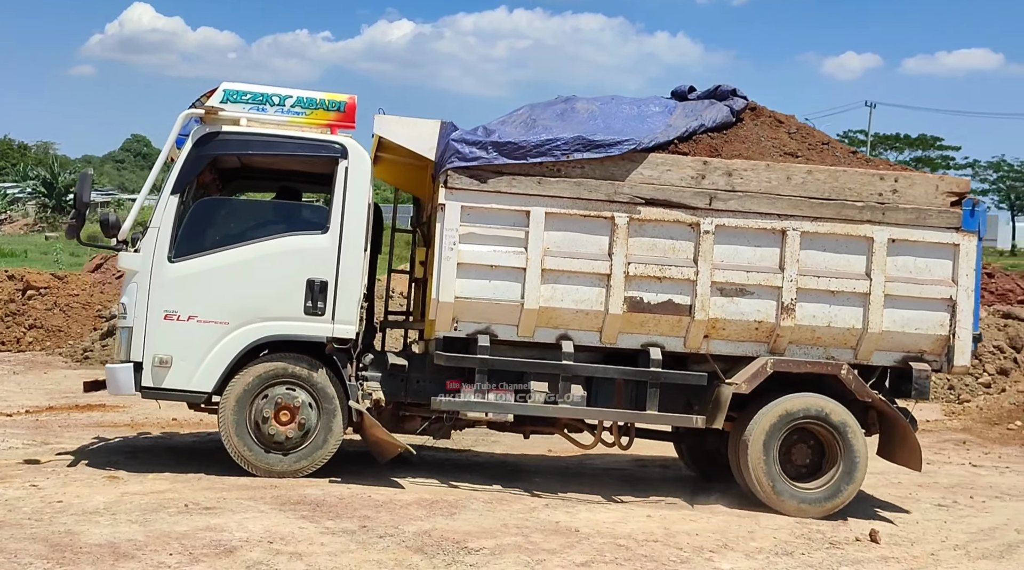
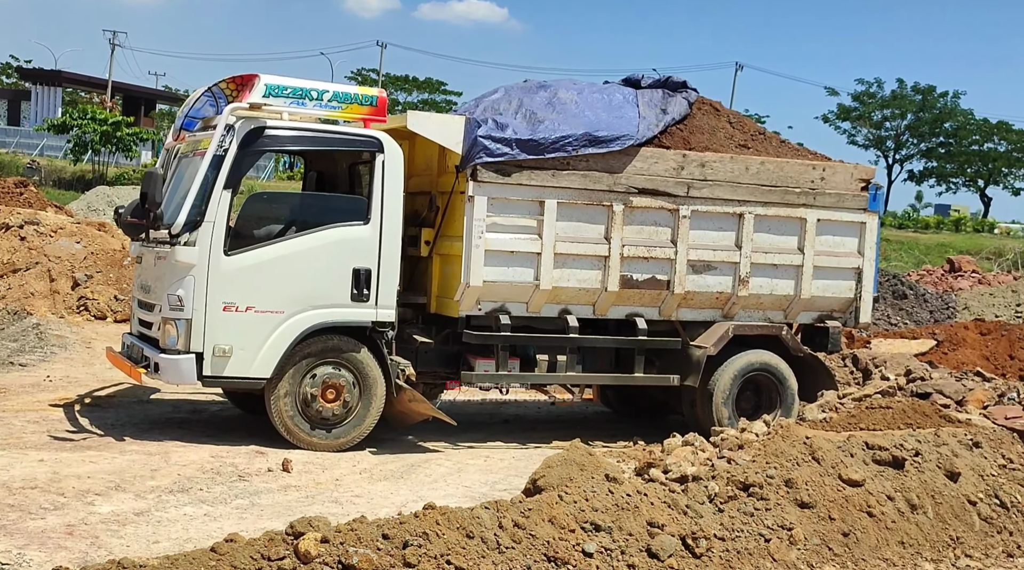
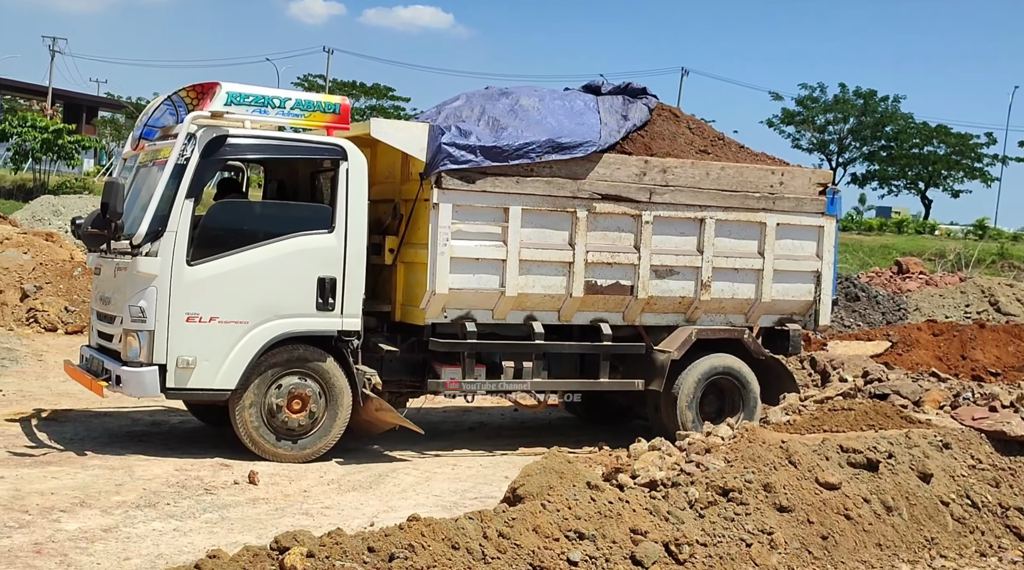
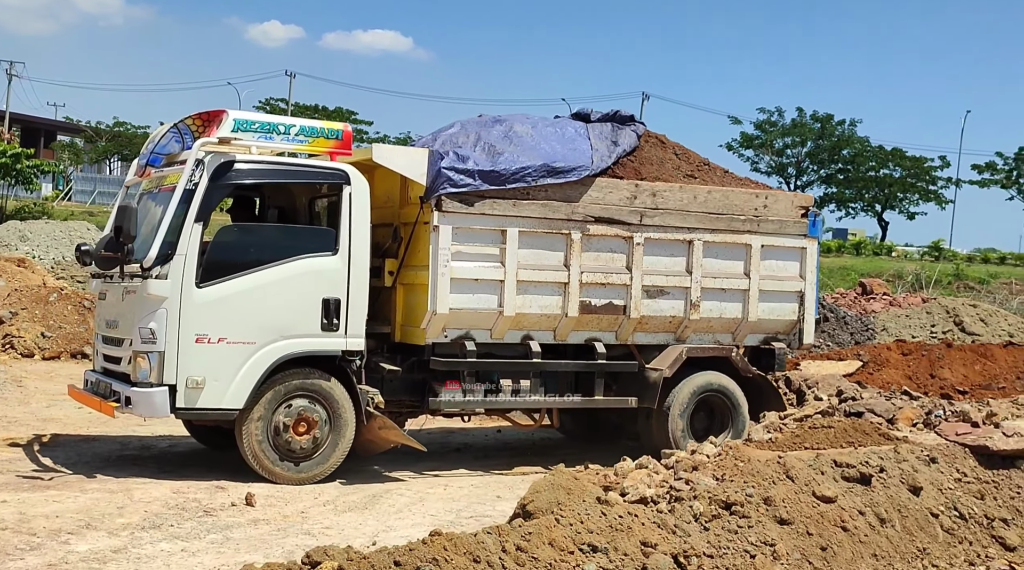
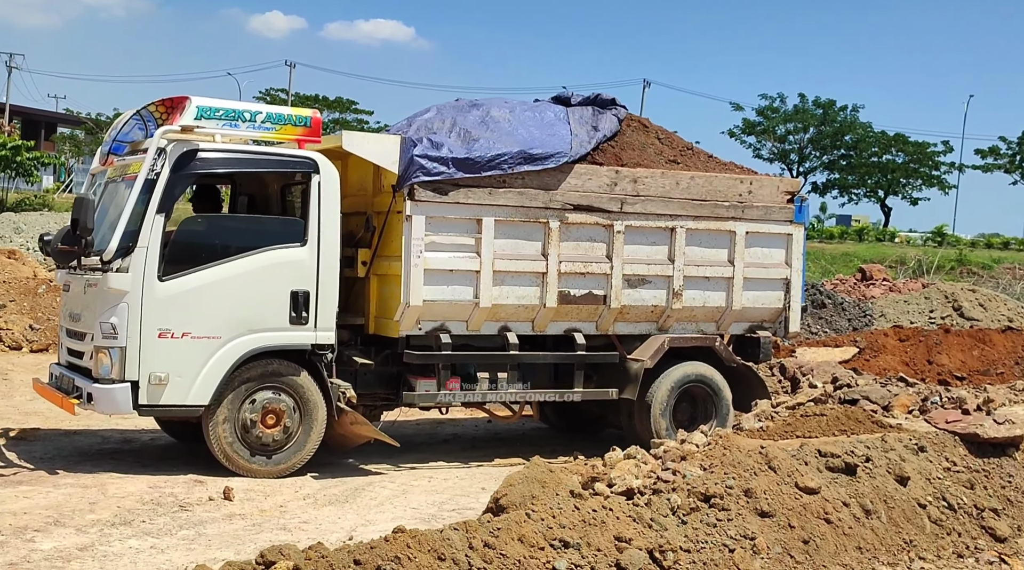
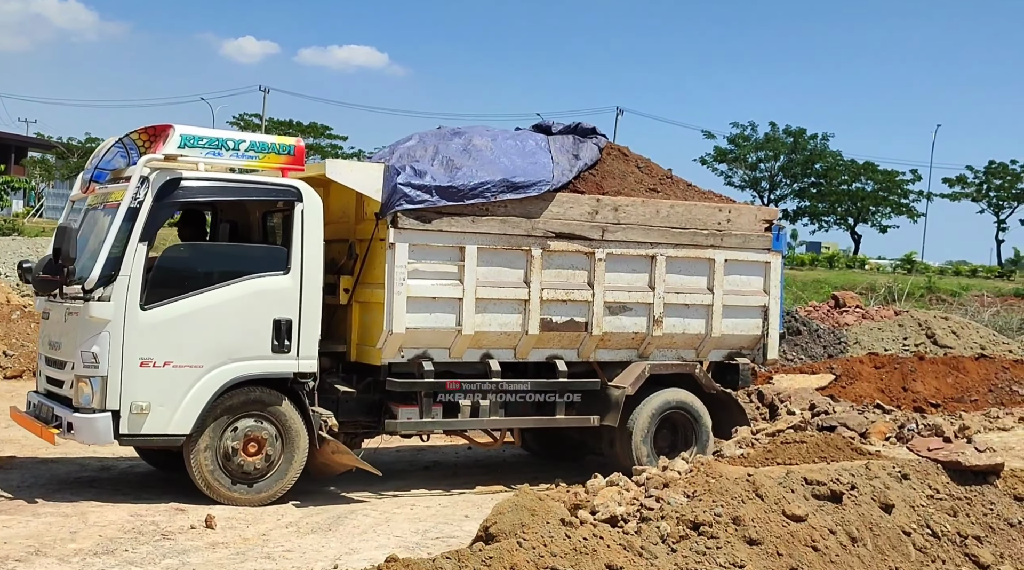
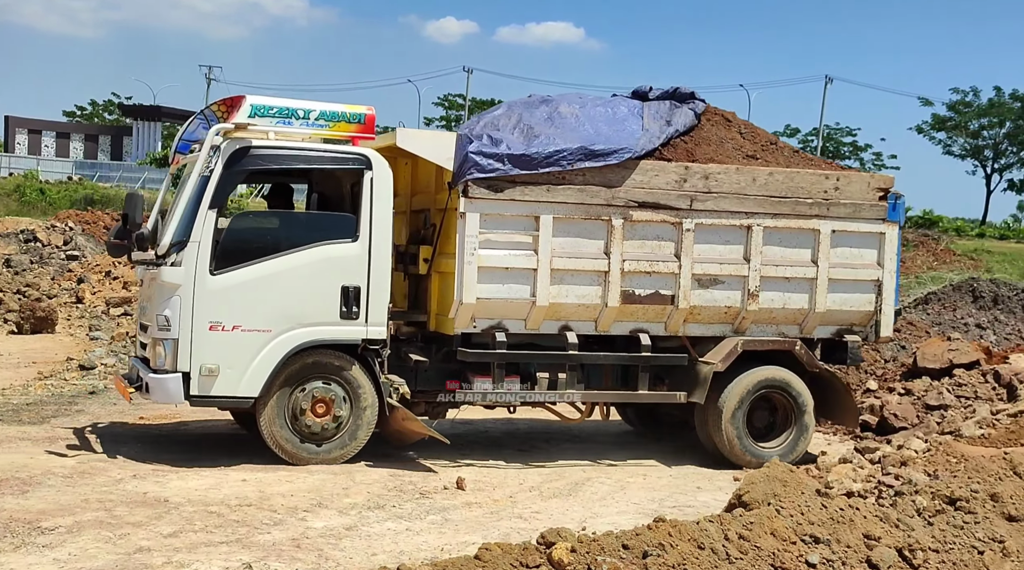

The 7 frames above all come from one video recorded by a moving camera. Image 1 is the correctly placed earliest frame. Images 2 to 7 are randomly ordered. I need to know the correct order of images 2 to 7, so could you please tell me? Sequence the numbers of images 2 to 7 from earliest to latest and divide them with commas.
7, 4, 6, 5, 3, 2
